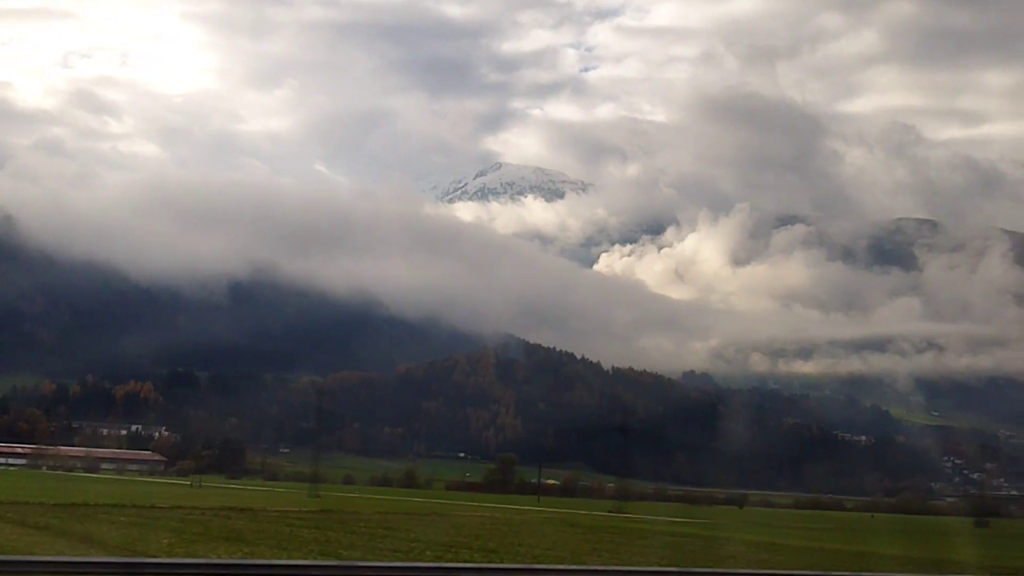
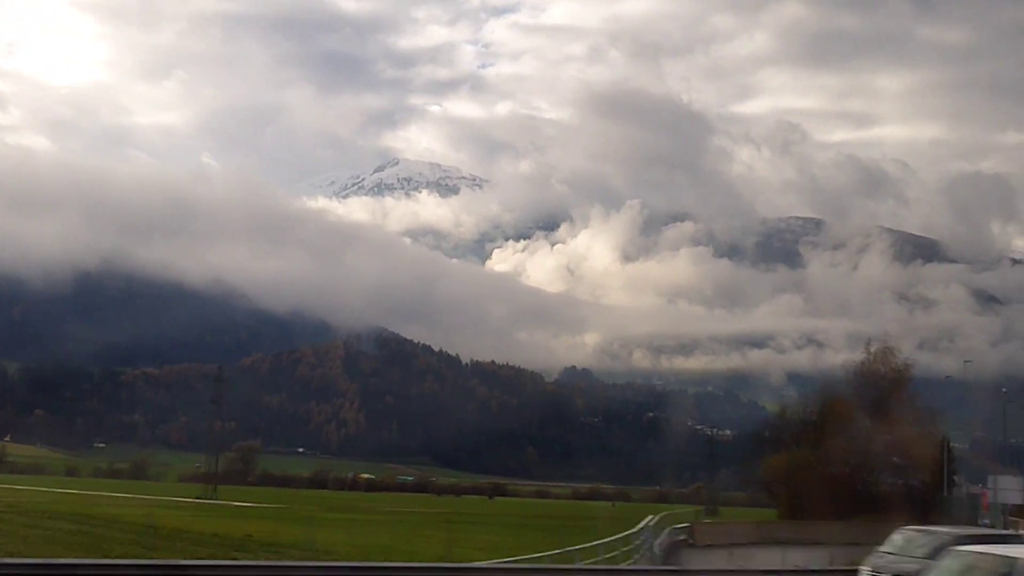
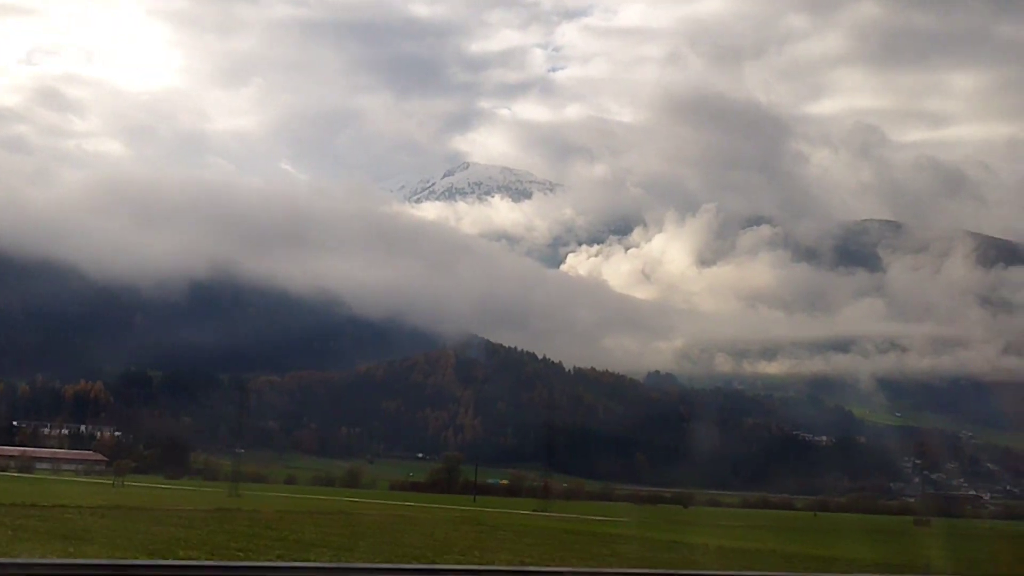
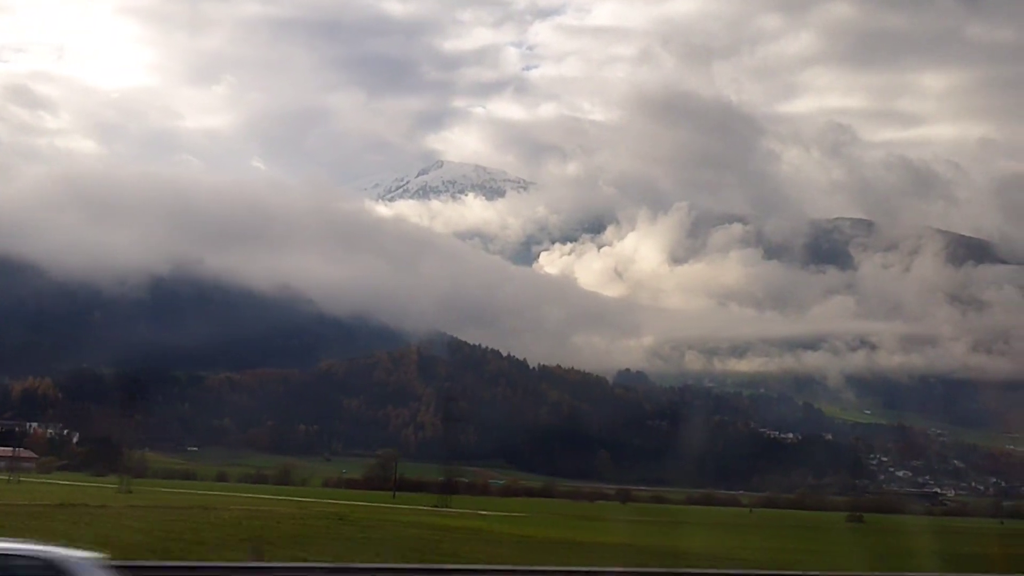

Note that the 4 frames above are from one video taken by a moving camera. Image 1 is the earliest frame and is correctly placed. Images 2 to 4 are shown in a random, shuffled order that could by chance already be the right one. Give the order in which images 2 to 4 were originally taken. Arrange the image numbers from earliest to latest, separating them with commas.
3, 4, 2
